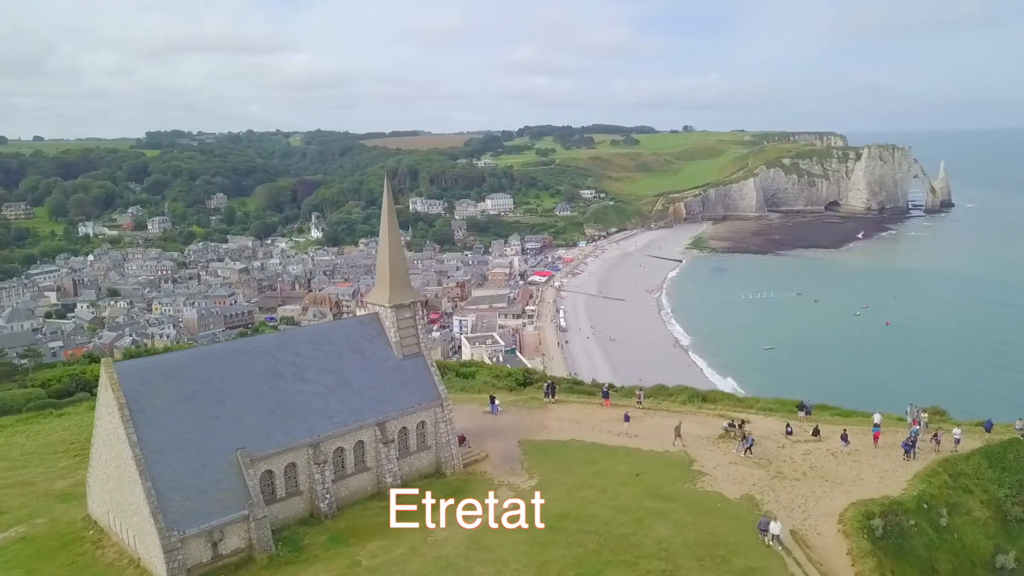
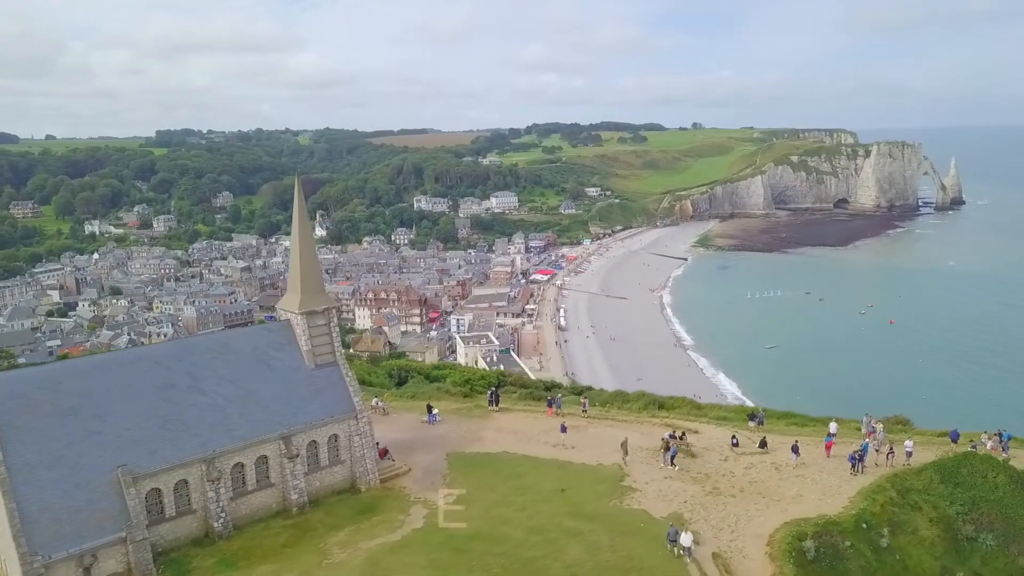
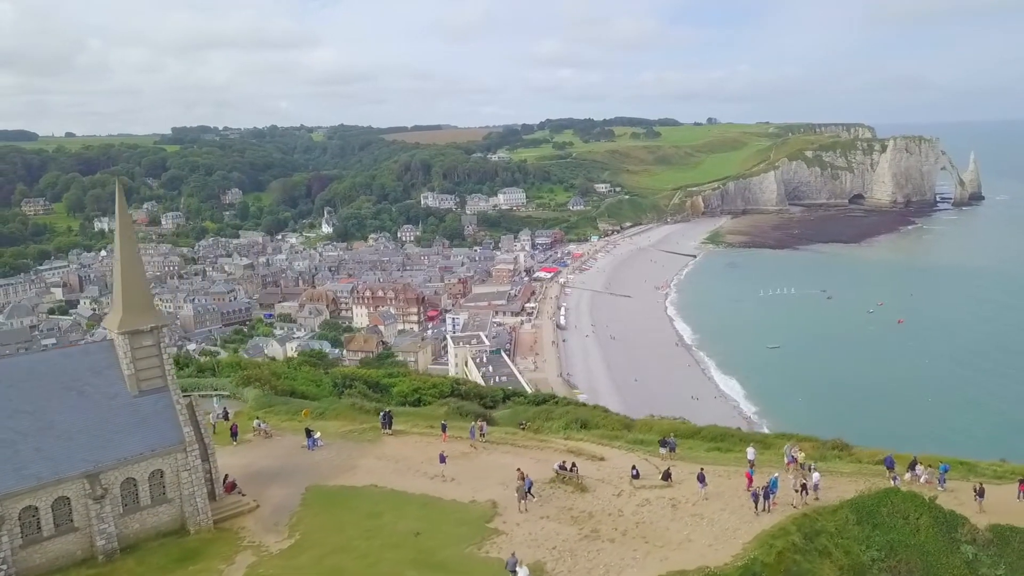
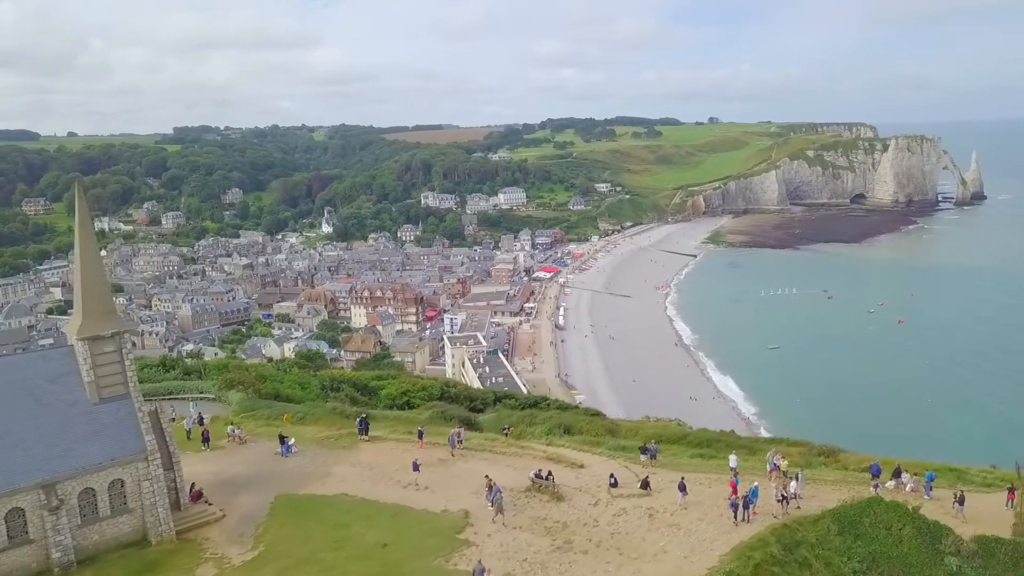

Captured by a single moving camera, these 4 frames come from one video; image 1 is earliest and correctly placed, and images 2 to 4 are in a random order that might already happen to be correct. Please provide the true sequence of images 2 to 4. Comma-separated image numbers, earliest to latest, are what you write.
2, 3, 4
